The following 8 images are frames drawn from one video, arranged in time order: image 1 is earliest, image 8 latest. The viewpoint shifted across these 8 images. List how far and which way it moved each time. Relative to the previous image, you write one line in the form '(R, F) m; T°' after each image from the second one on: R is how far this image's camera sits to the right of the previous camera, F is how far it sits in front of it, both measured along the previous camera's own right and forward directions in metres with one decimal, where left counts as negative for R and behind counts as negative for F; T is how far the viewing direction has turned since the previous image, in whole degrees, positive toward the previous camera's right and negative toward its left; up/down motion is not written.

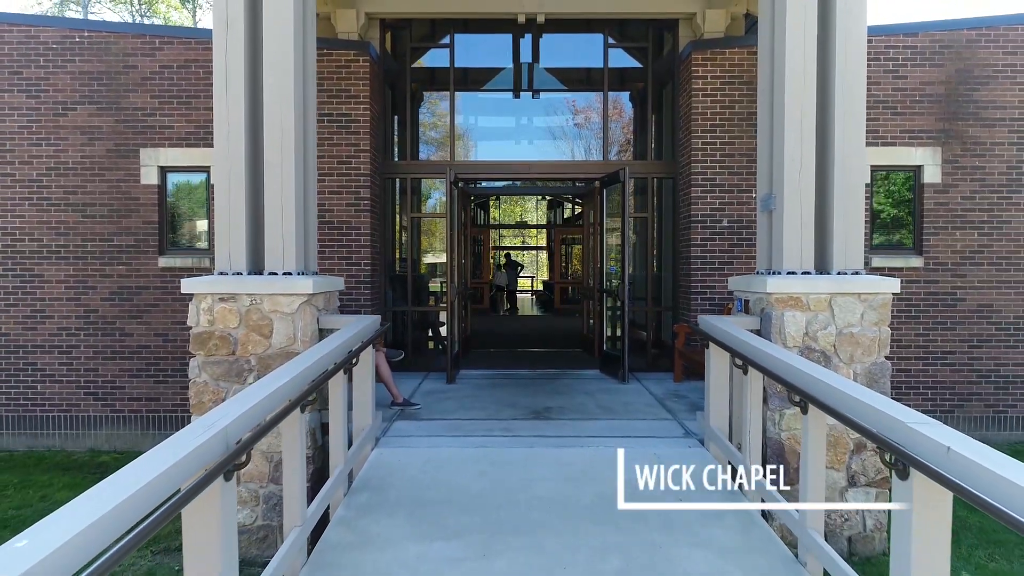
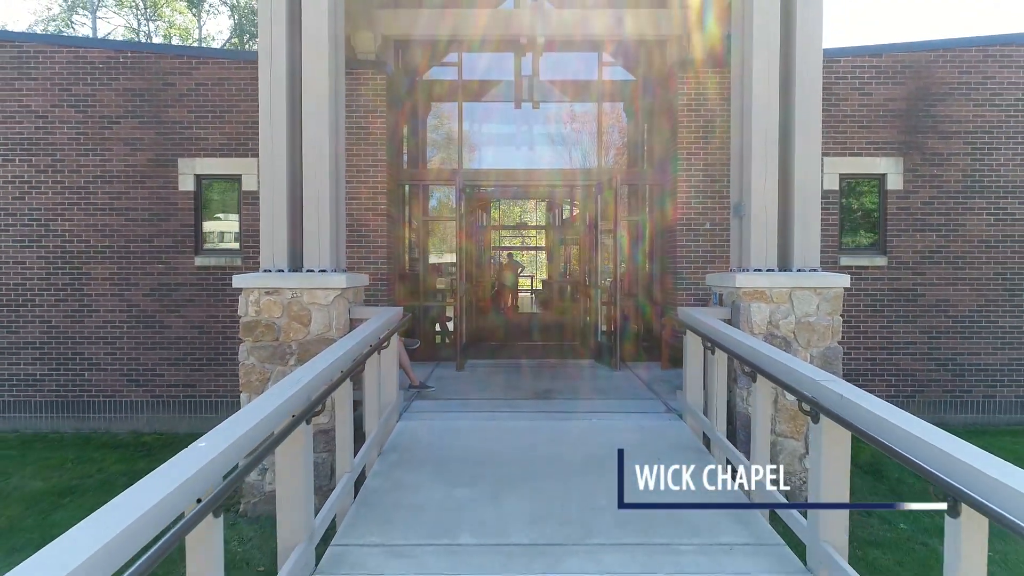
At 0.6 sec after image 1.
(0.0, -0.7) m; 0°
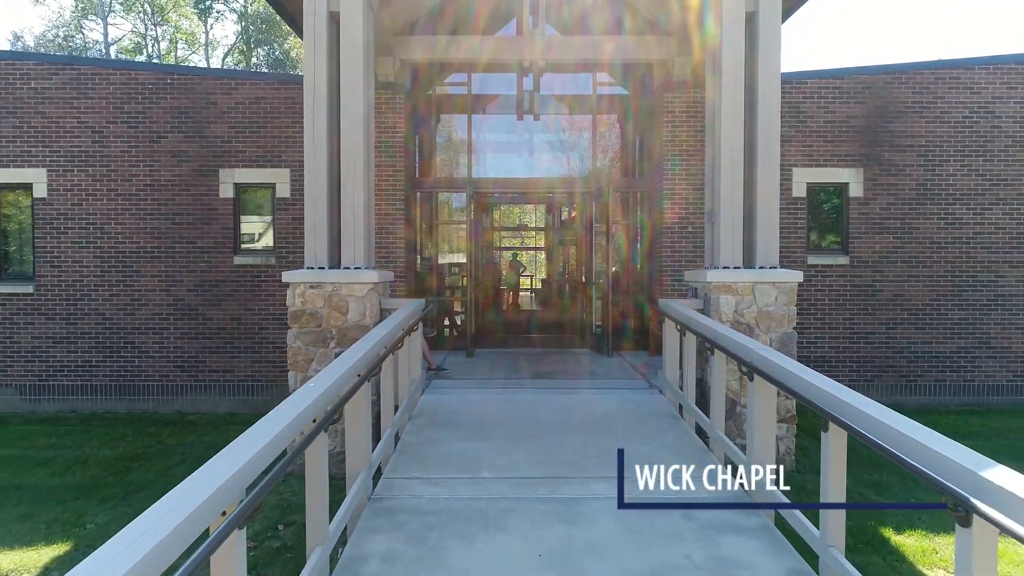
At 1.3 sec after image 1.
(-0.1, -1.0) m; 0°
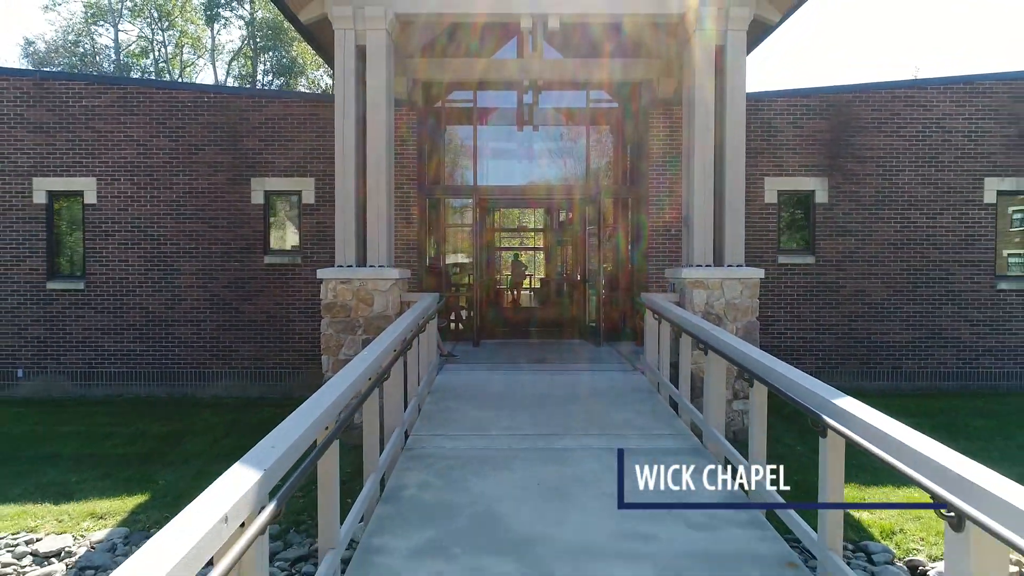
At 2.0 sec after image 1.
(0.0, -1.0) m; 0°
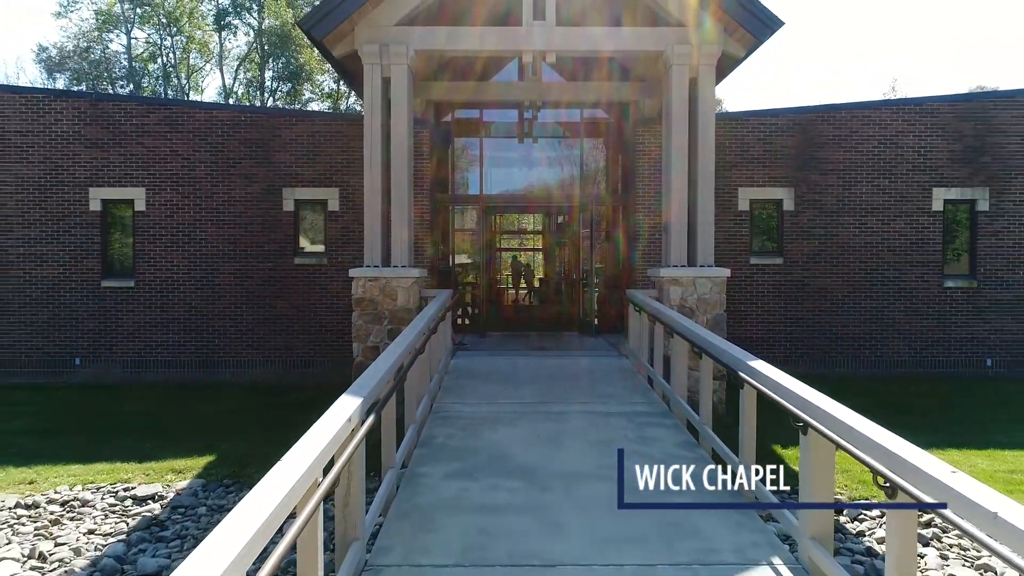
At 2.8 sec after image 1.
(0.0, -1.3) m; 0°
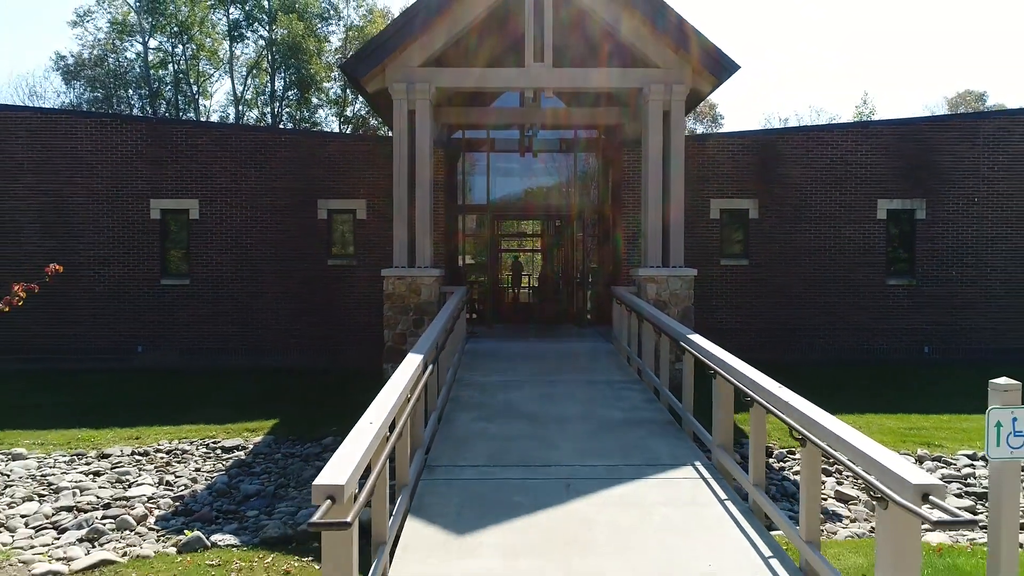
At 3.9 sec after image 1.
(-0.1, -1.8) m; 0°
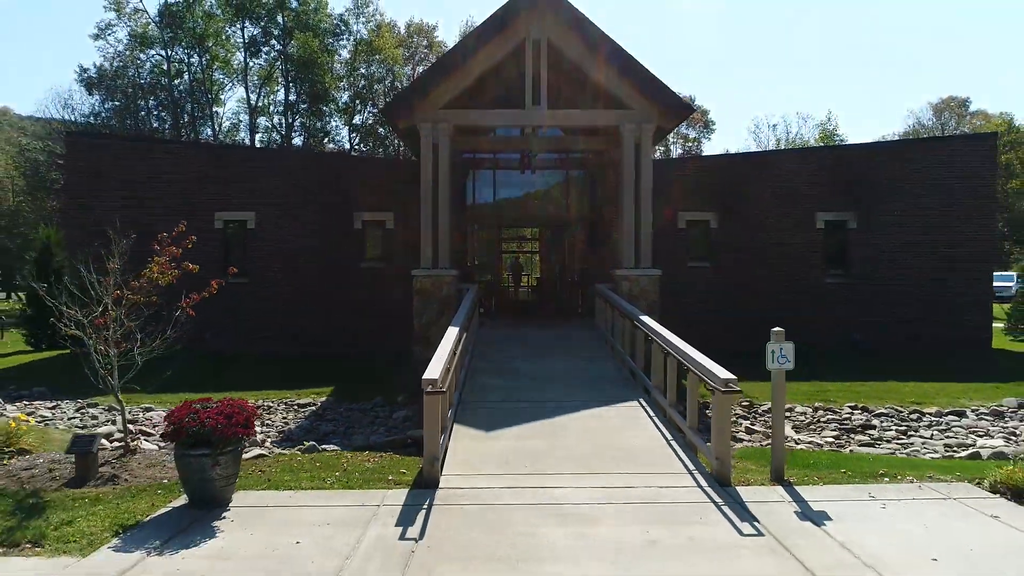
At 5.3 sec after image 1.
(-0.1, -2.7) m; 0°
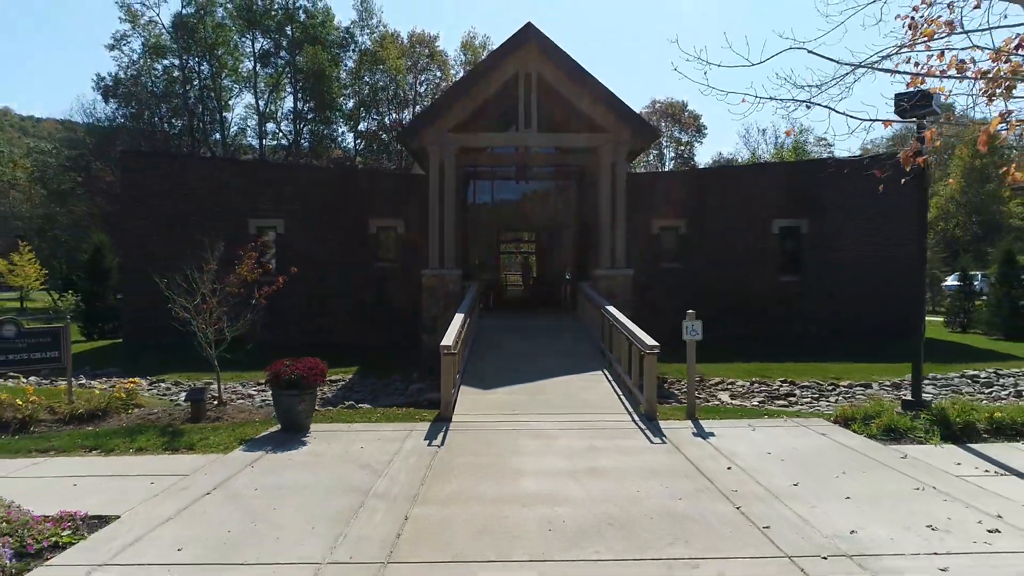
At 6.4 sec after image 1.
(+0.1, -2.3) m; 0°
